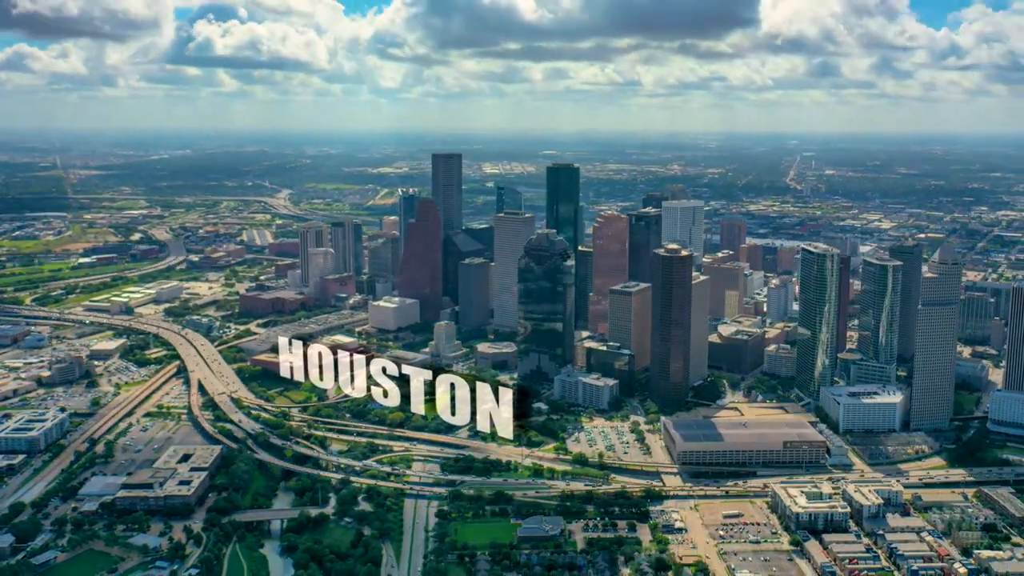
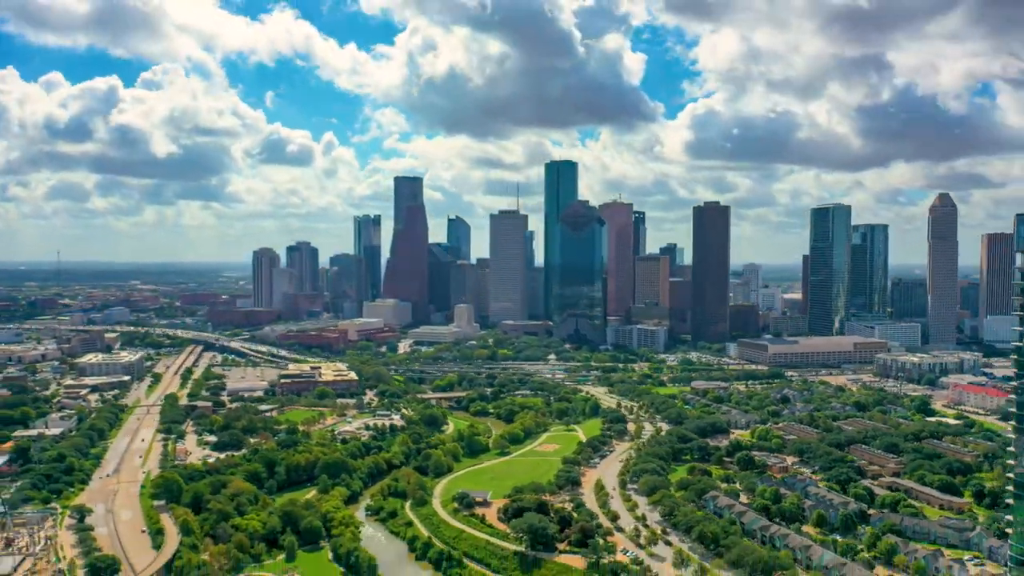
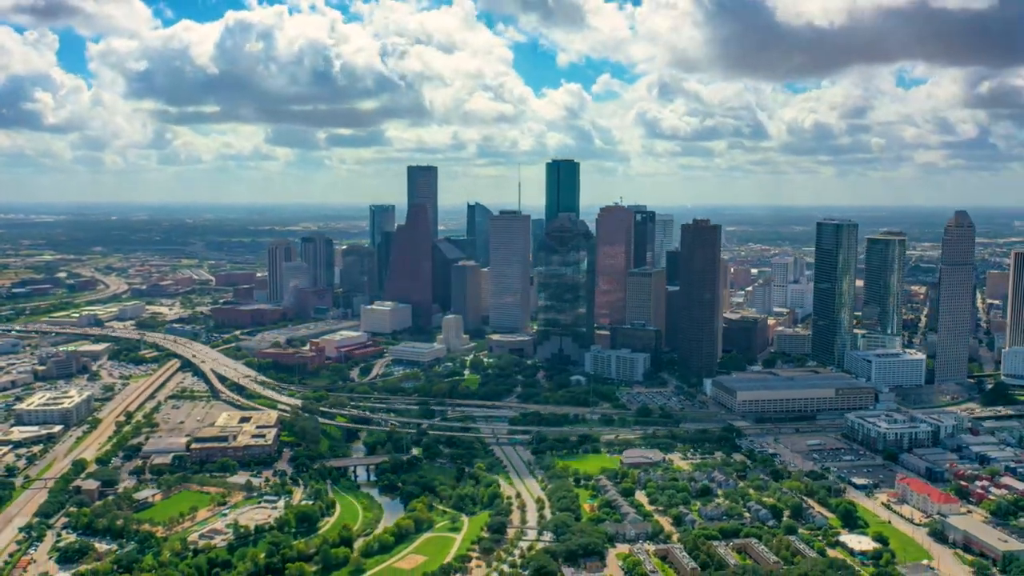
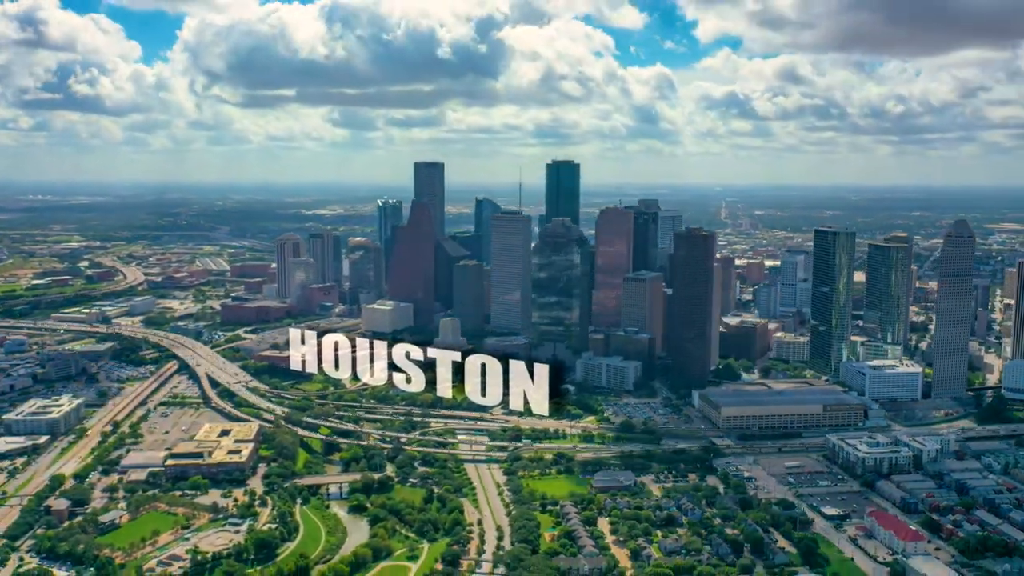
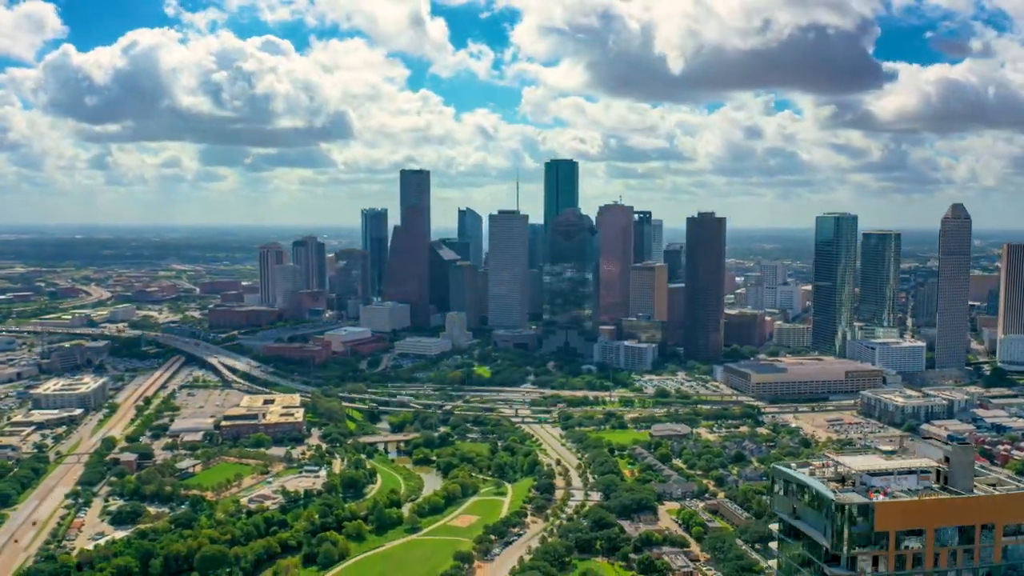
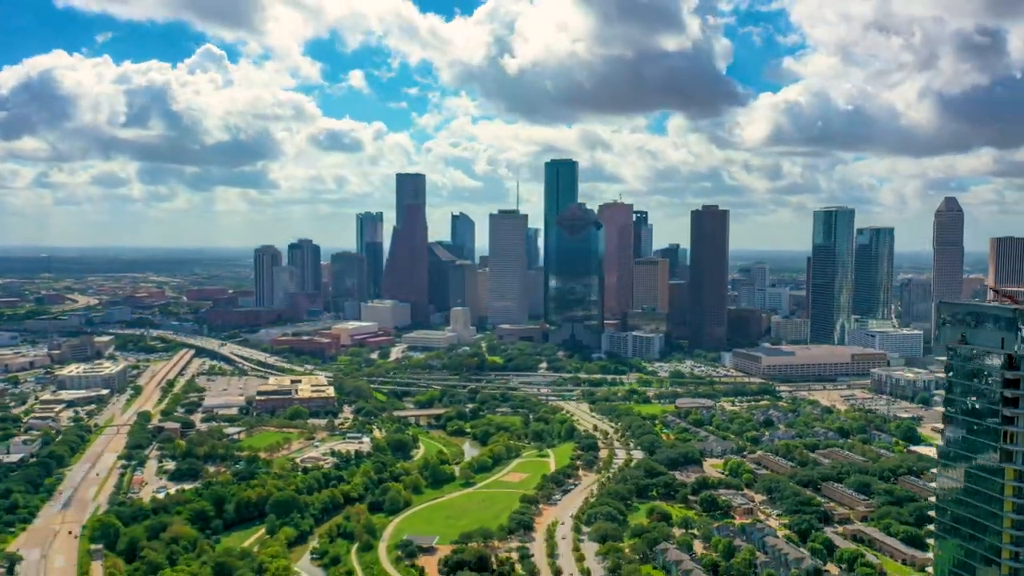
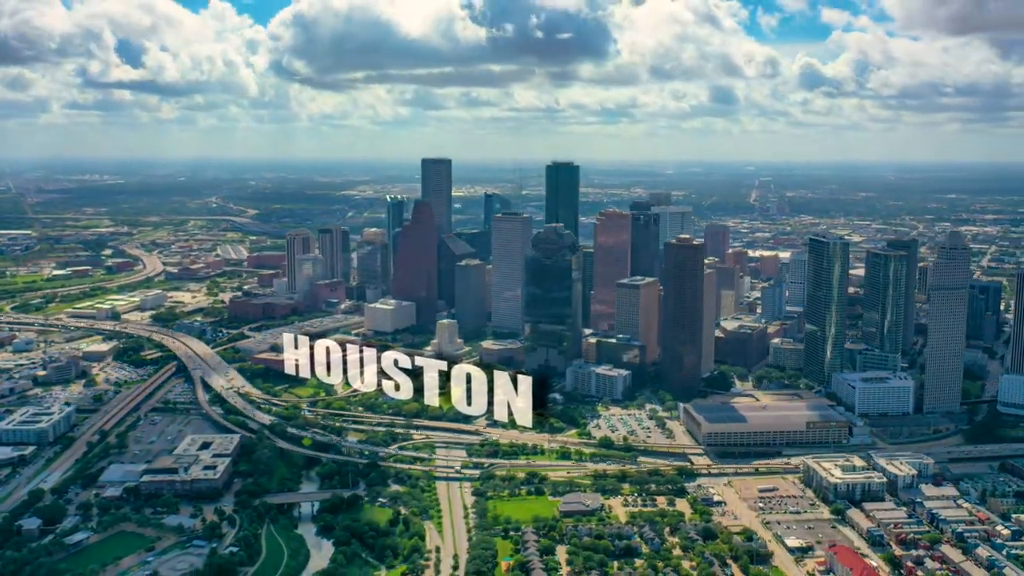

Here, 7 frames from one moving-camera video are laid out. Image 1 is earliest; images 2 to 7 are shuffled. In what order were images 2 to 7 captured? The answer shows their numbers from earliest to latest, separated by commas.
7, 4, 3, 5, 6, 2
